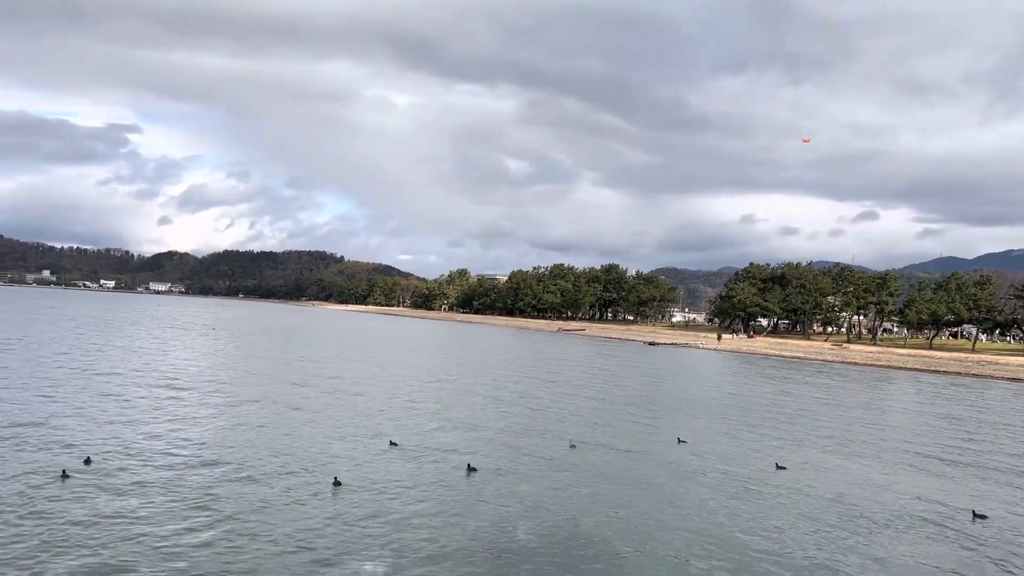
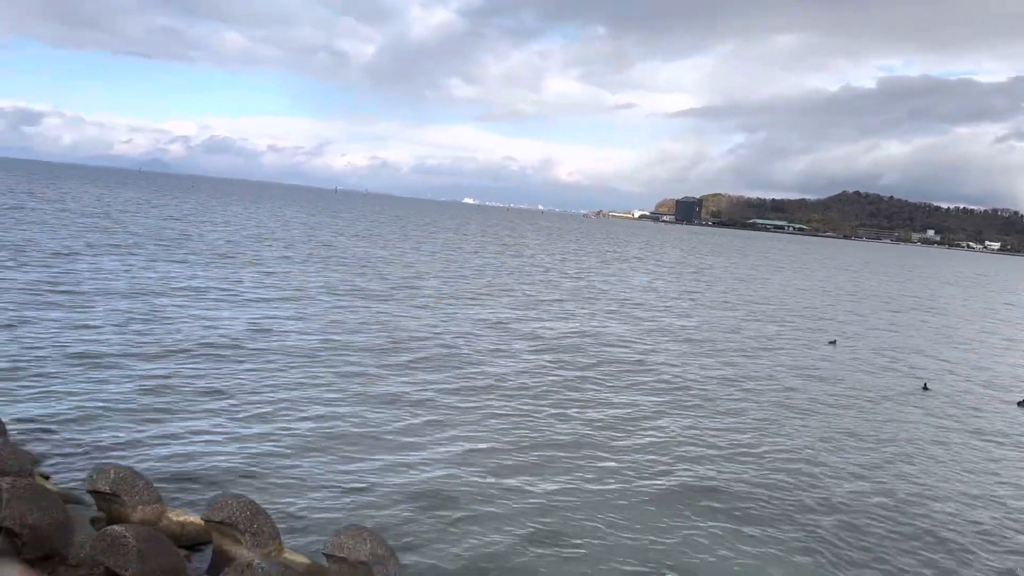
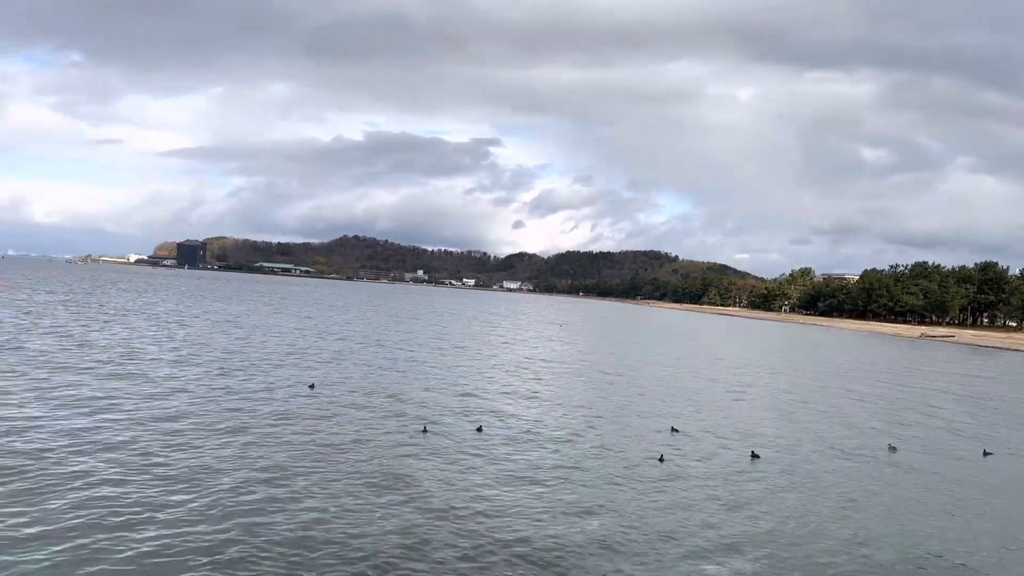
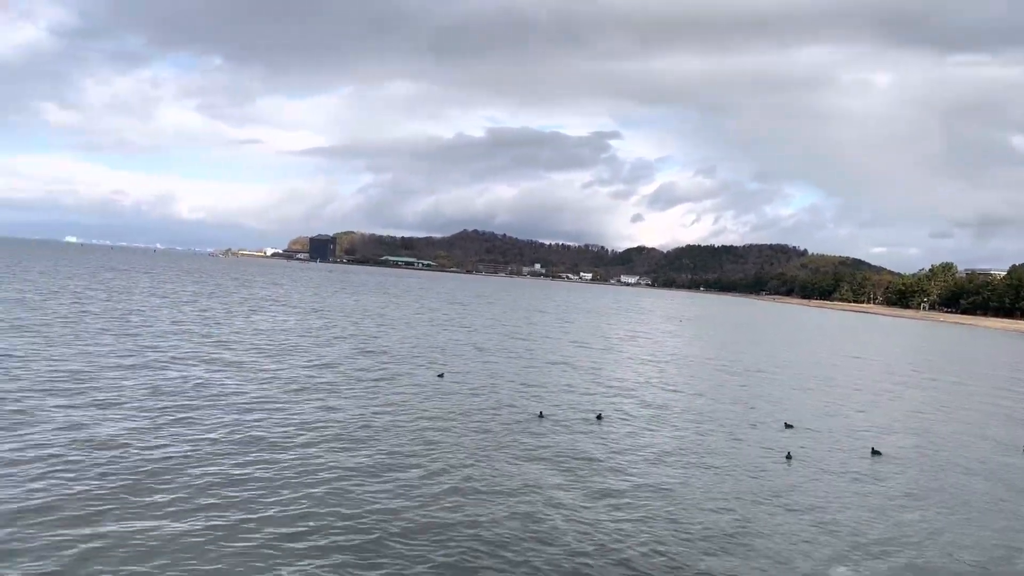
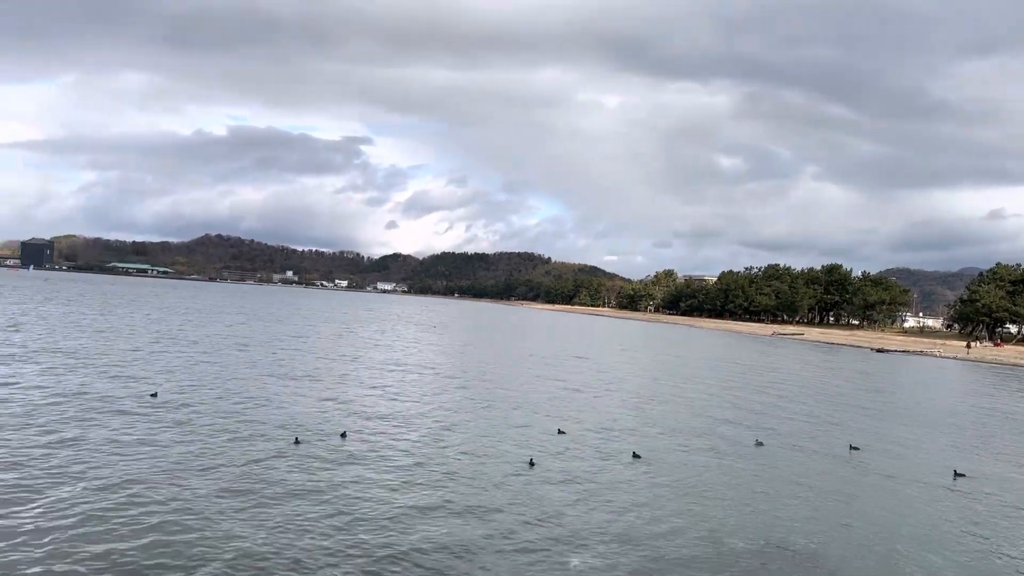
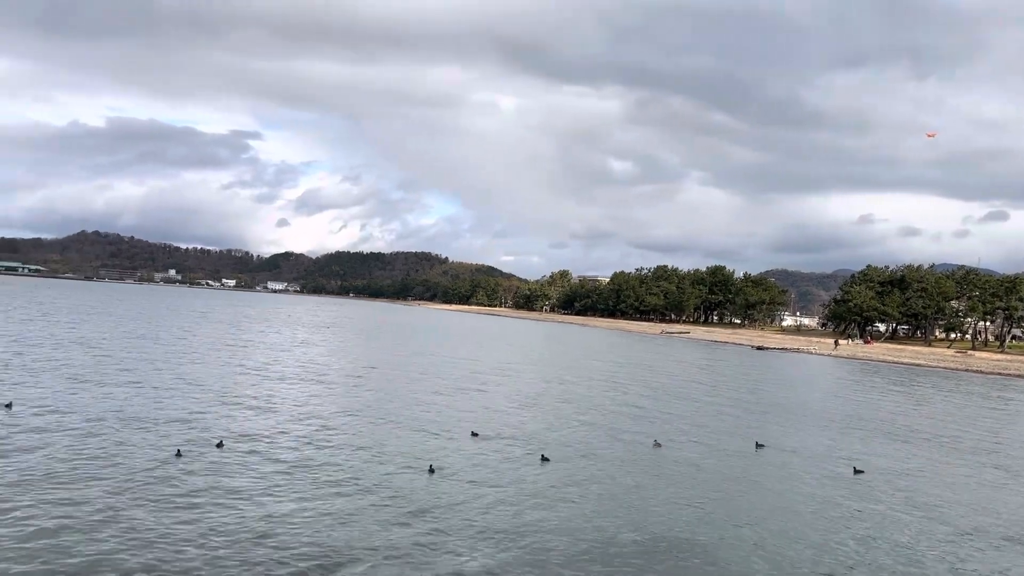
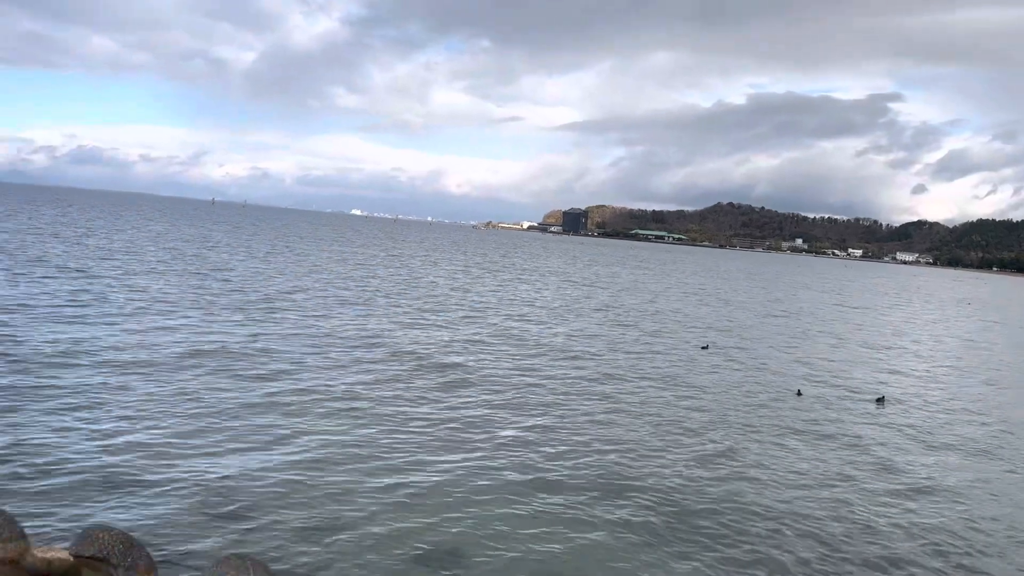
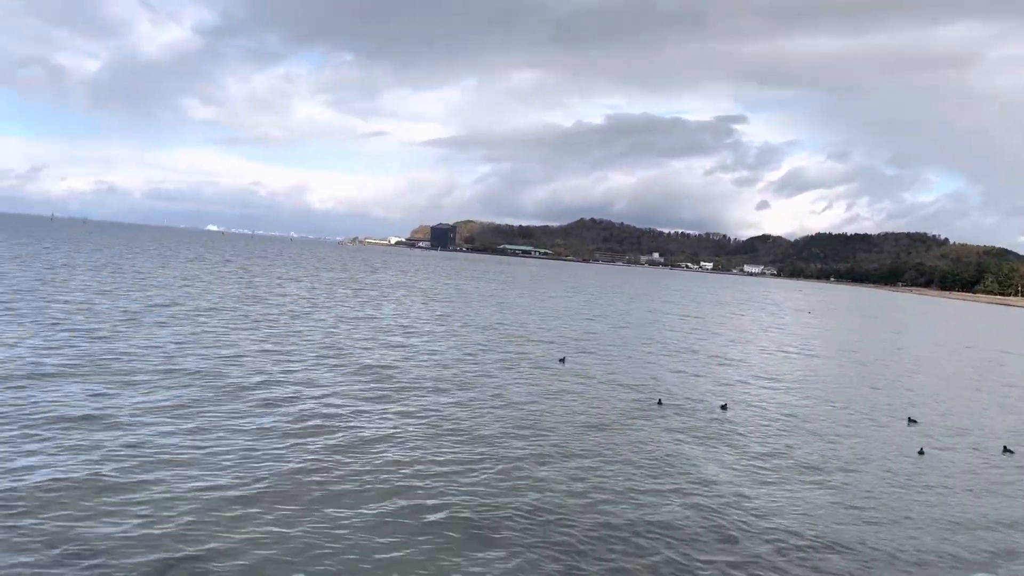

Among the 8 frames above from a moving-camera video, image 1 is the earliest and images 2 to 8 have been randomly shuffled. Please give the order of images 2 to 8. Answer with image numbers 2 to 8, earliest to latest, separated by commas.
6, 5, 3, 4, 8, 7, 2
